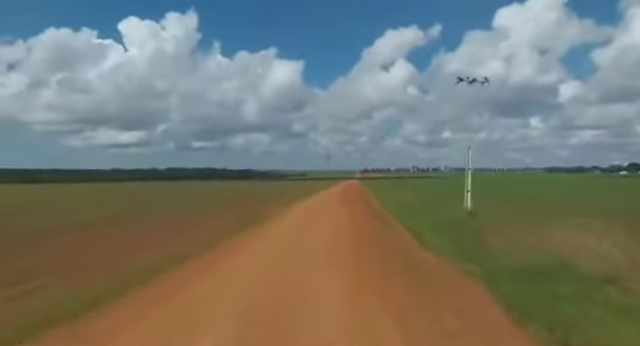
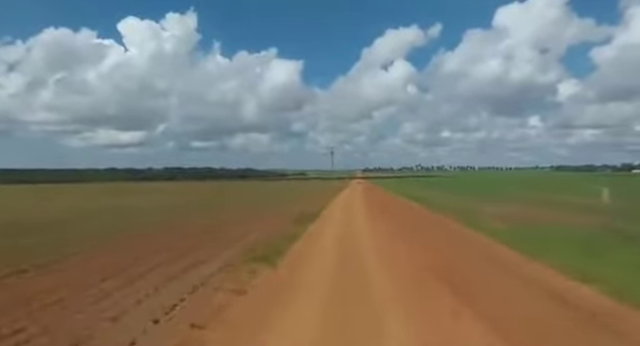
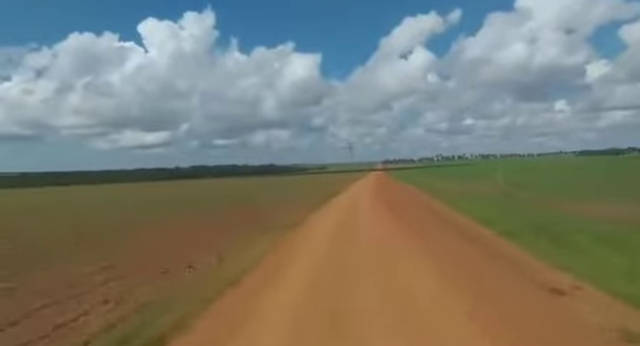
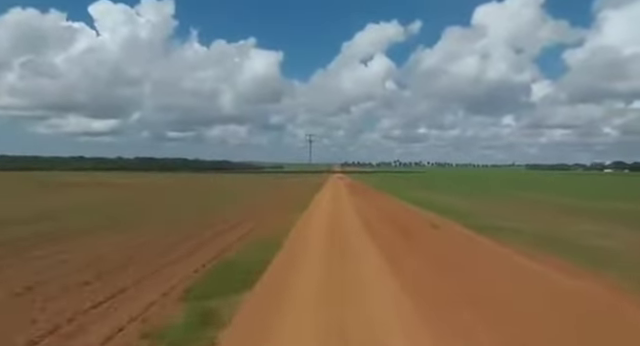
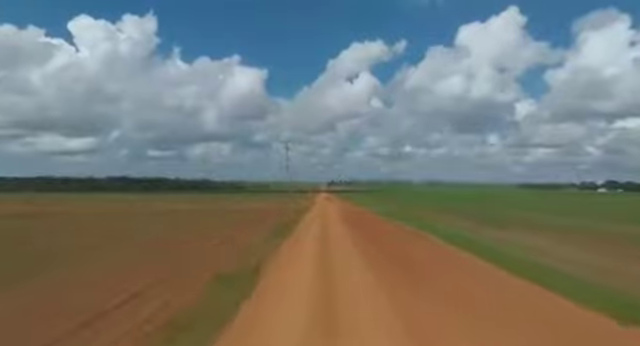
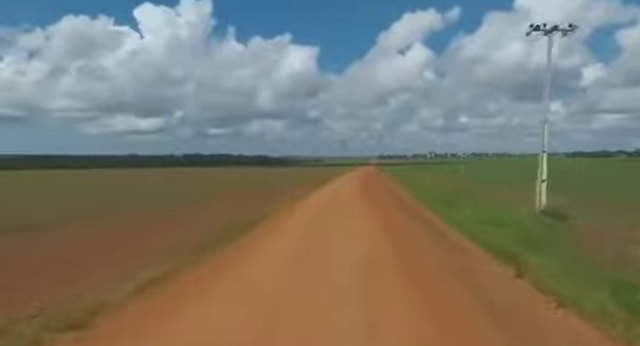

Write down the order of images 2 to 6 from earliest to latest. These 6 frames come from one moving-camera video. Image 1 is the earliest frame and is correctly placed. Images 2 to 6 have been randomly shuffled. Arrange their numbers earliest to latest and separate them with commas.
6, 3, 2, 4, 5
